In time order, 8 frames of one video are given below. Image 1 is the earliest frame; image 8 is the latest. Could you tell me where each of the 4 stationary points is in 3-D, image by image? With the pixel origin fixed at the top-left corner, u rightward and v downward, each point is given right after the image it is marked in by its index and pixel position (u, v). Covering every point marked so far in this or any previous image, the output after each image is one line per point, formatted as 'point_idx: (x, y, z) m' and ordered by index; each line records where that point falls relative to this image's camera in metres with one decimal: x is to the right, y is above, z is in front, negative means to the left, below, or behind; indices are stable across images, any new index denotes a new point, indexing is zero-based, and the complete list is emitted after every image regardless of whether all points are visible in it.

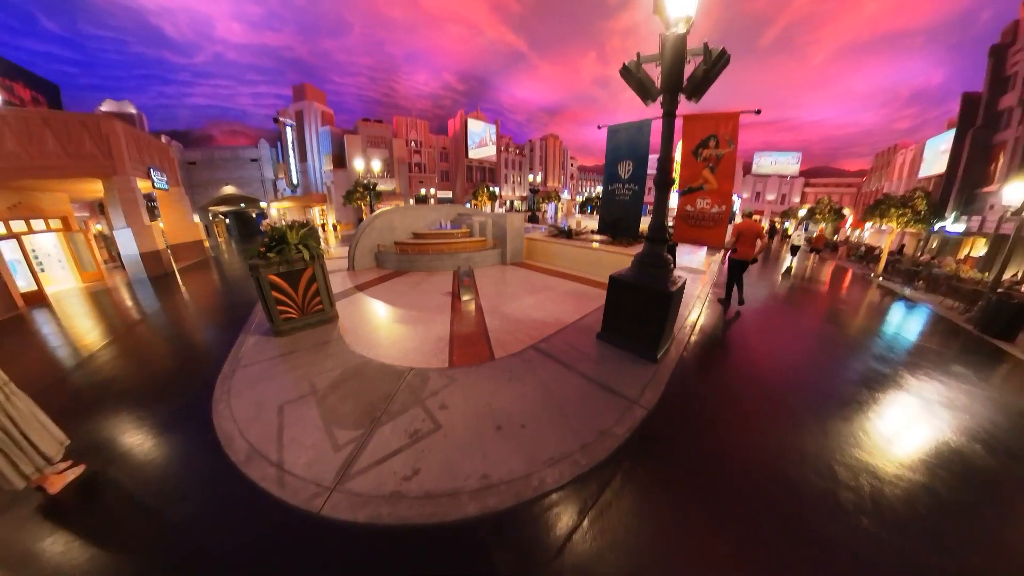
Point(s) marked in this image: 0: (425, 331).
0: (-1.3, -0.7, +5.4) m
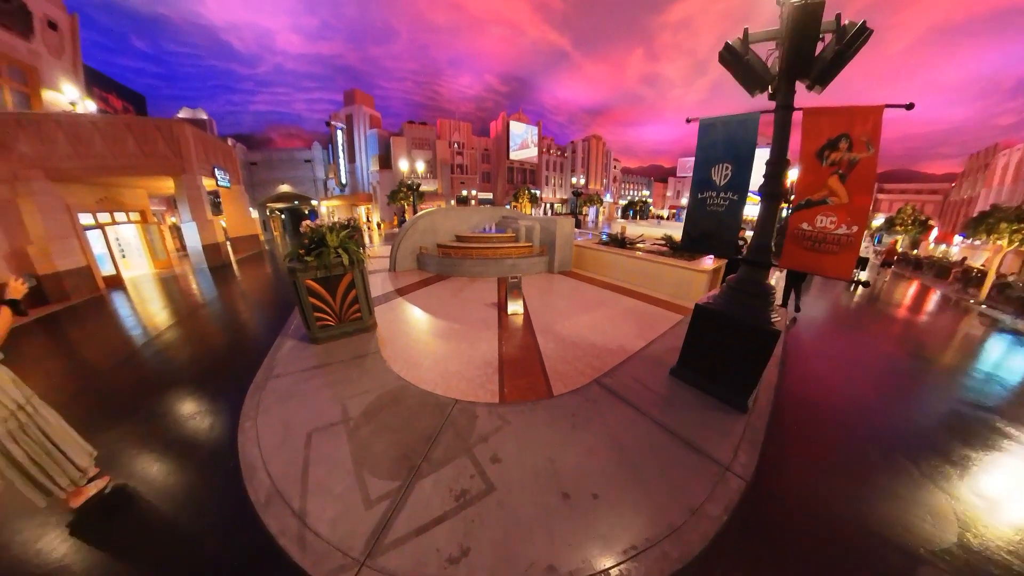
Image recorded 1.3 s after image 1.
0: (-0.5, -1.0, +4.8) m
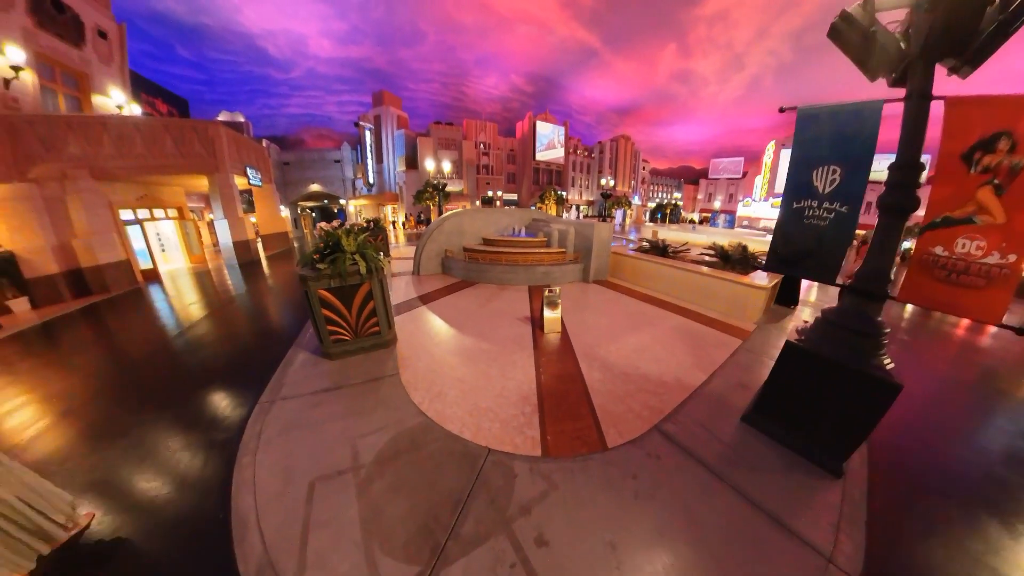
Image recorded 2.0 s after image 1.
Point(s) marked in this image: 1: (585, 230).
0: (-0.1, -1.2, +4.2) m
1: (+2.1, +1.5, +9.2) m
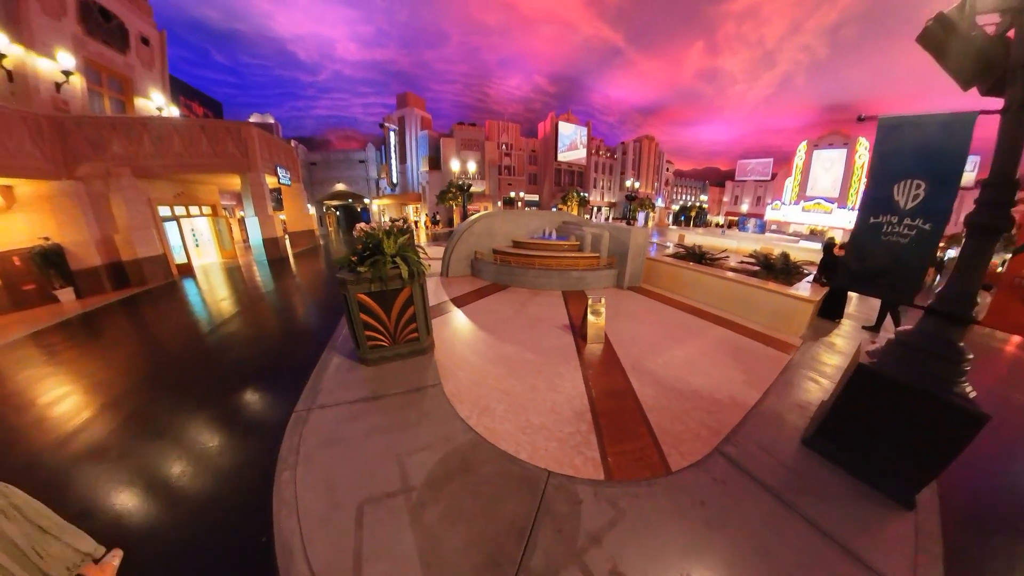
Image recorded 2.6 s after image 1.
0: (+0.4, -1.2, +4.0) m
1: (+2.9, +1.4, +8.9) m
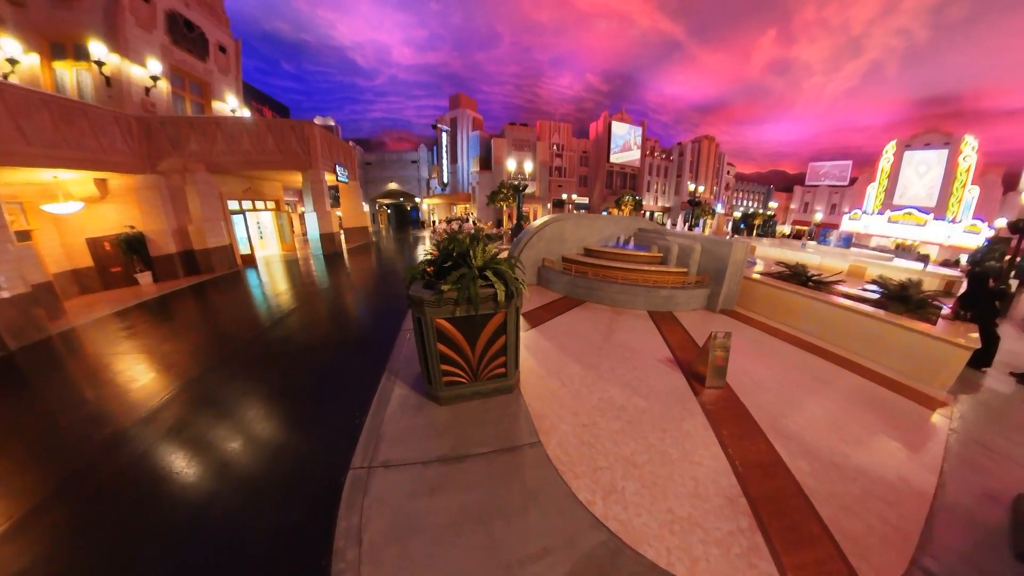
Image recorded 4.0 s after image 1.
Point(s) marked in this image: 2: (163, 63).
0: (+1.5, -1.6, +3.0) m
1: (+4.5, +0.9, +7.6) m
2: (-13.2, +8.6, +13.0) m
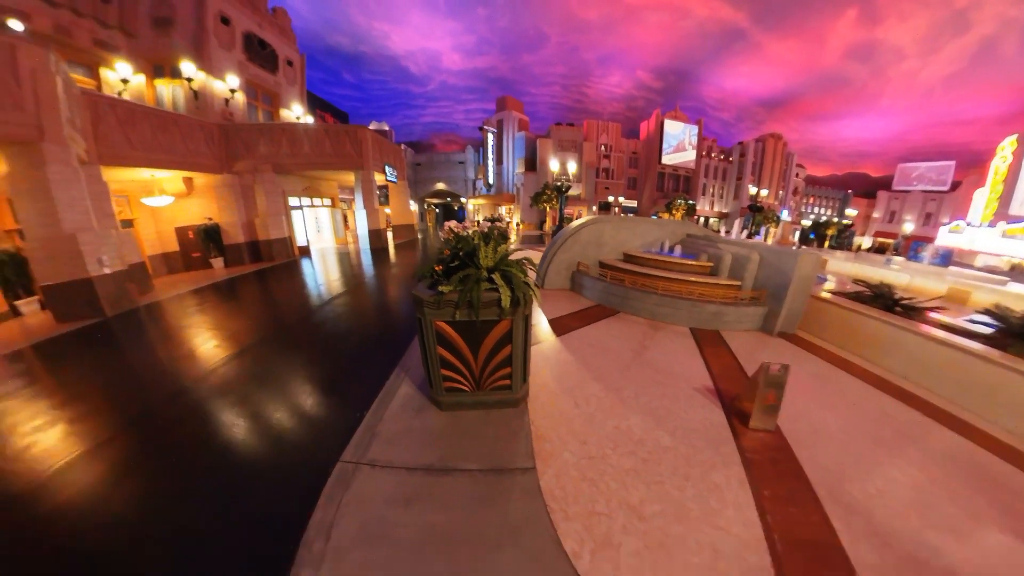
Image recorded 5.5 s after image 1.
0: (+1.5, -1.7, +2.6) m
1: (+5.2, +0.6, +6.8) m
2: (-11.3, +9.1, +14.3) m
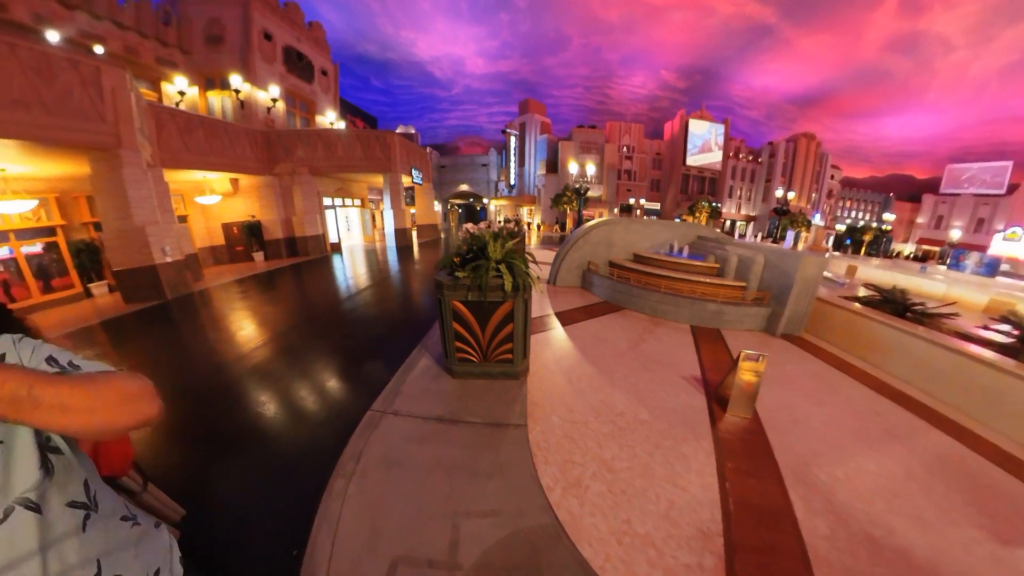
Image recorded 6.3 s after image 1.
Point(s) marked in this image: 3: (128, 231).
0: (+1.3, -1.6, +3.0) m
1: (+5.4, +0.5, +6.9) m
2: (-10.4, +9.5, +15.6) m
3: (-9.8, +1.5, +8.7) m
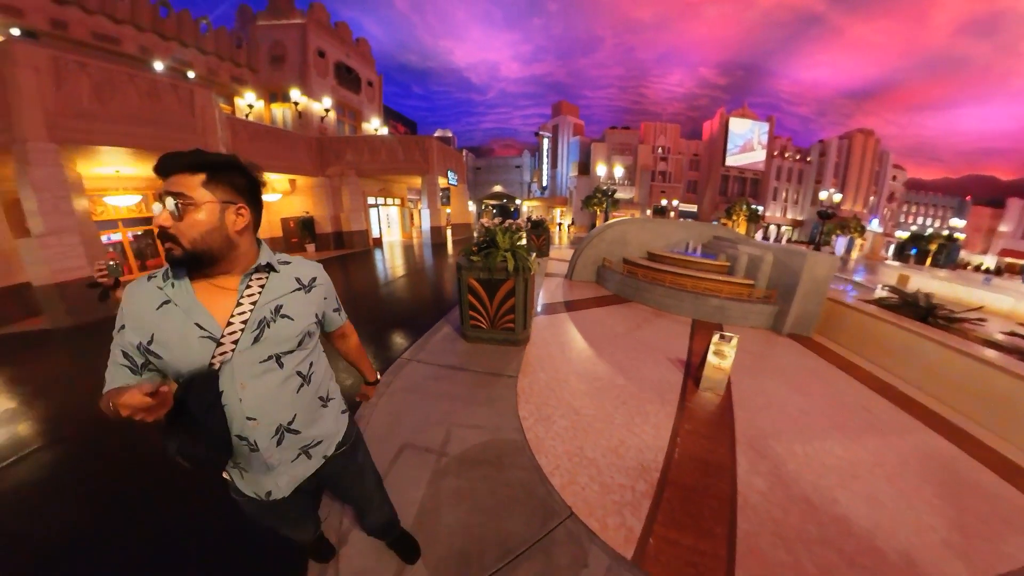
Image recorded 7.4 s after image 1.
0: (+1.2, -1.4, +3.5) m
1: (+5.6, +0.6, +7.1) m
2: (-8.9, +10.0, +17.3) m
3: (-9.2, +2.0, +10.3) m
